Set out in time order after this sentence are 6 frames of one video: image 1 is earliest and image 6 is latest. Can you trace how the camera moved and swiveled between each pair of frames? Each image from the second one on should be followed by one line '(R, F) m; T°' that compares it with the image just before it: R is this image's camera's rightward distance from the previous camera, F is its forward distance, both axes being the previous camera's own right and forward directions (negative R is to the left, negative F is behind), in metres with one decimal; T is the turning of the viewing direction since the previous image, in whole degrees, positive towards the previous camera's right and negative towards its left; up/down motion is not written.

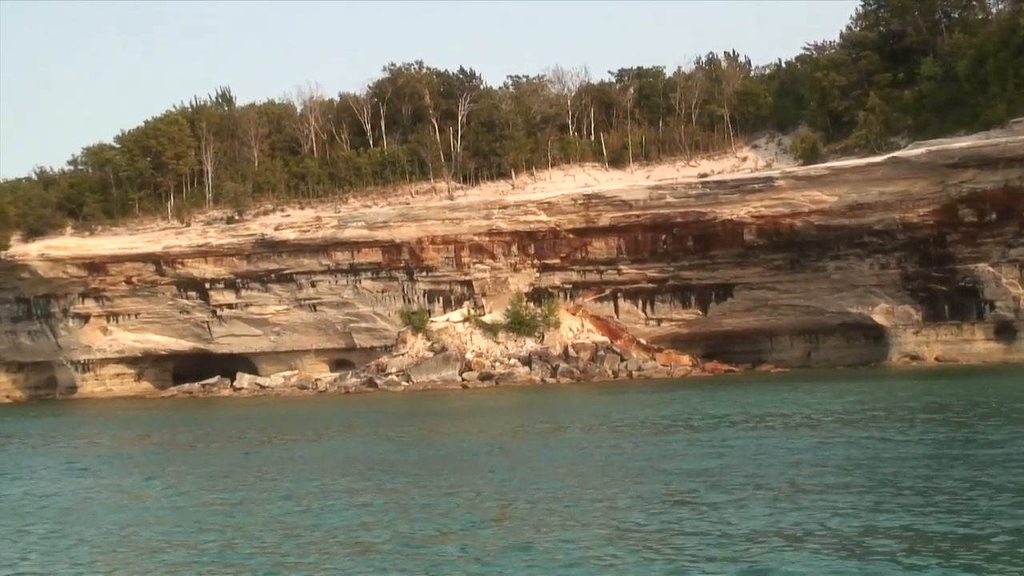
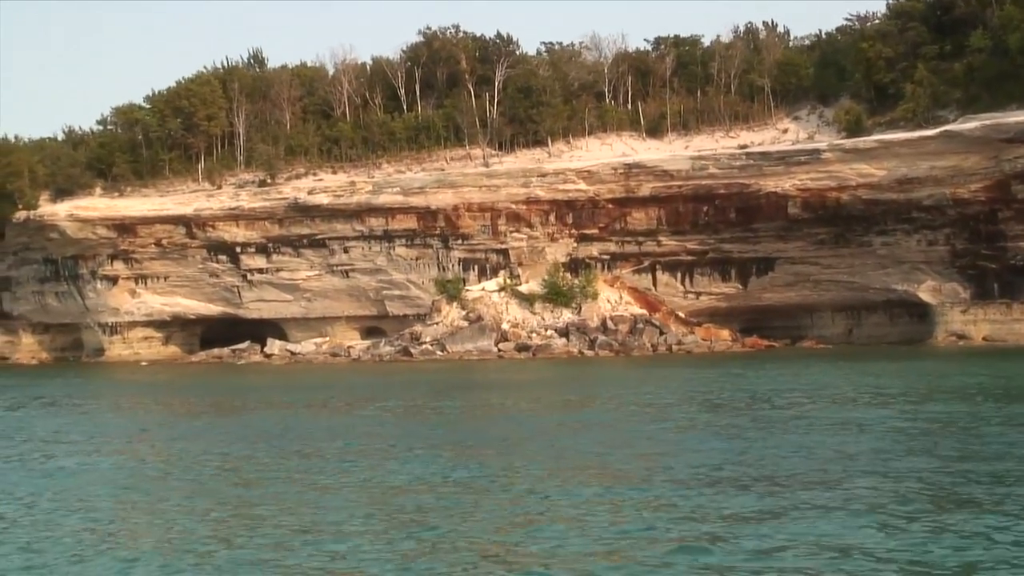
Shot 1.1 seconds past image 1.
(-0.5, +0.6) m; 0°
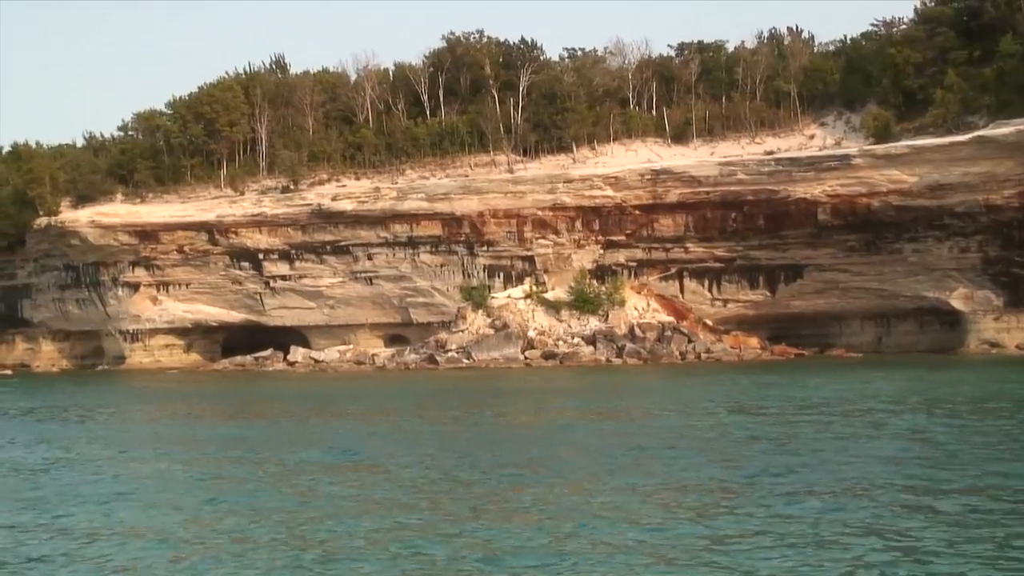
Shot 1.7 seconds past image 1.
(-0.3, +0.3) m; 0°
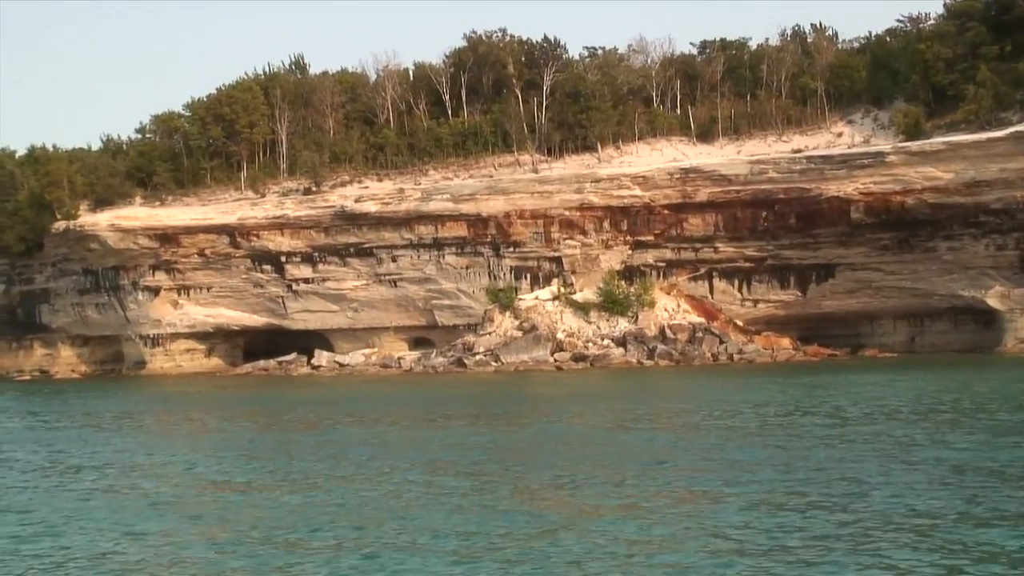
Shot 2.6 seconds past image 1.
(-0.4, +0.5) m; 0°
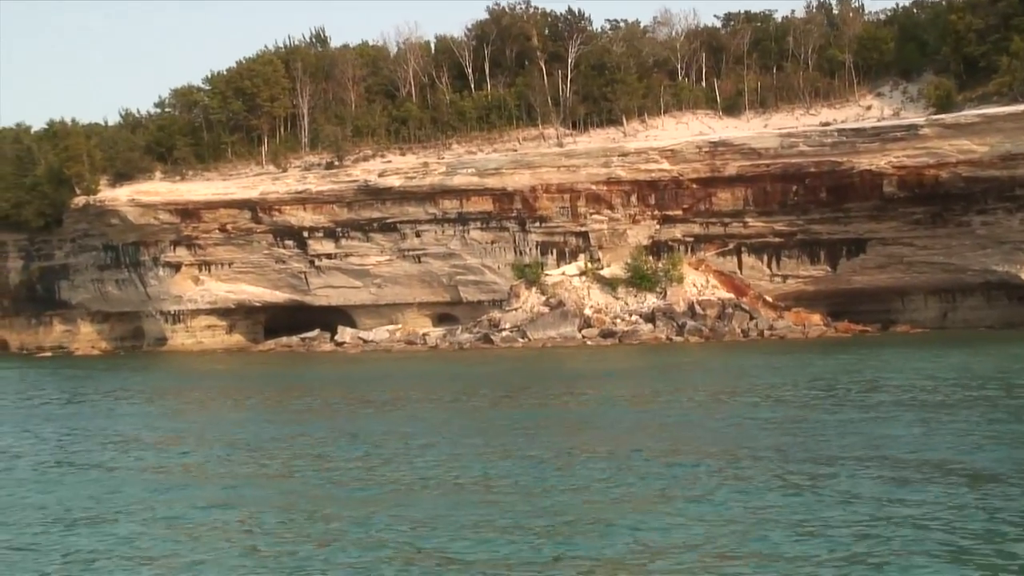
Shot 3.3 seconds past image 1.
(-0.3, +0.4) m; 0°
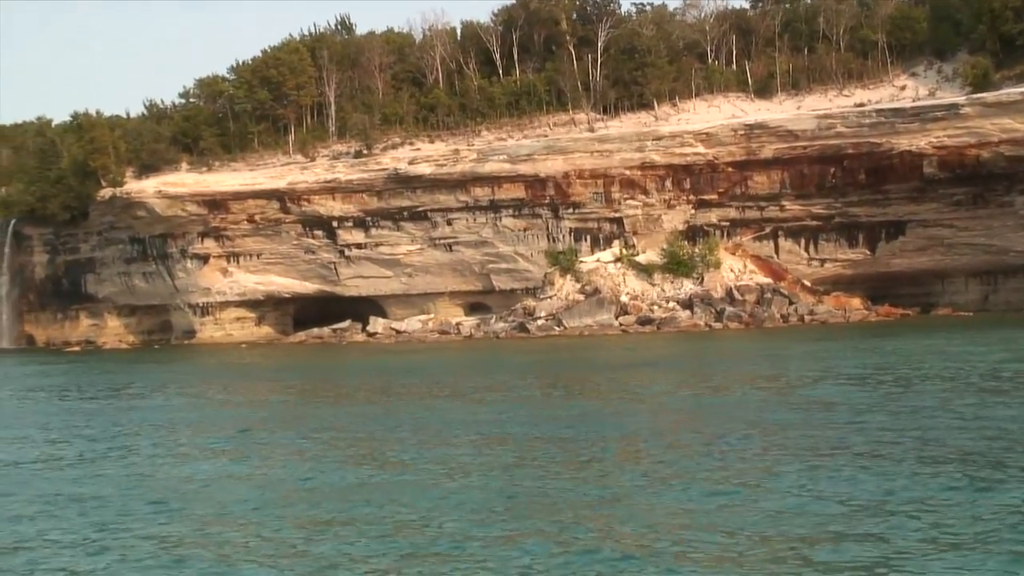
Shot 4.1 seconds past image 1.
(-0.4, +0.4) m; -1°
